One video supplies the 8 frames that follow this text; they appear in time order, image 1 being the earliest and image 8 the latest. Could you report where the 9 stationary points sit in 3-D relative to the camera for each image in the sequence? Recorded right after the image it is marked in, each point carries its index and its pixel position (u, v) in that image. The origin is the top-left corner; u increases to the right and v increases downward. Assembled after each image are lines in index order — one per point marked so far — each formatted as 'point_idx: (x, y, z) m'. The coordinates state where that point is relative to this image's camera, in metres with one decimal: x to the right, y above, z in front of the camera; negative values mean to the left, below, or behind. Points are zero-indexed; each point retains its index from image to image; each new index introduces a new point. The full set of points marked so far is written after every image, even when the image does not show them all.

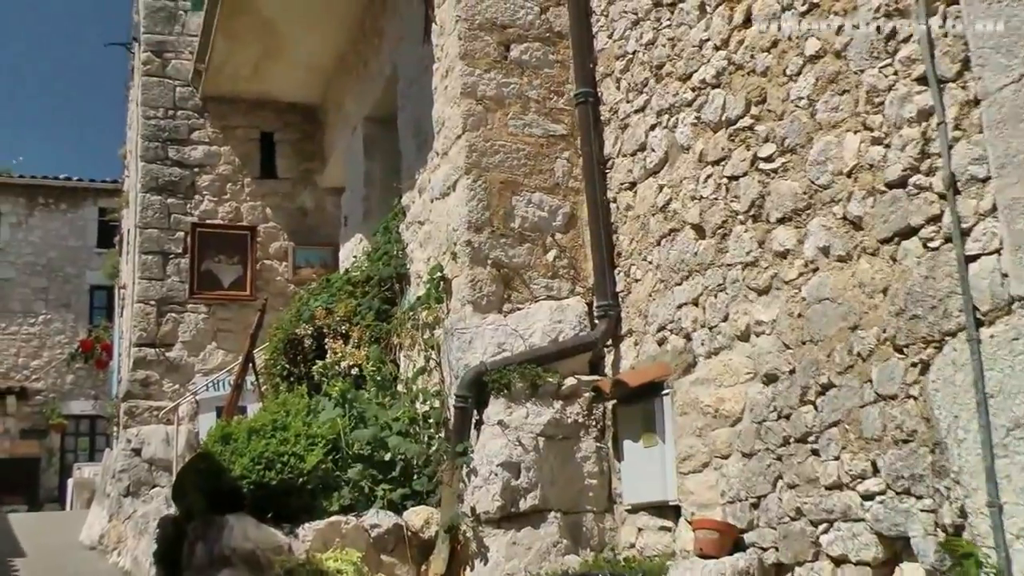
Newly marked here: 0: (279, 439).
0: (-0.8, -0.5, +5.3) m
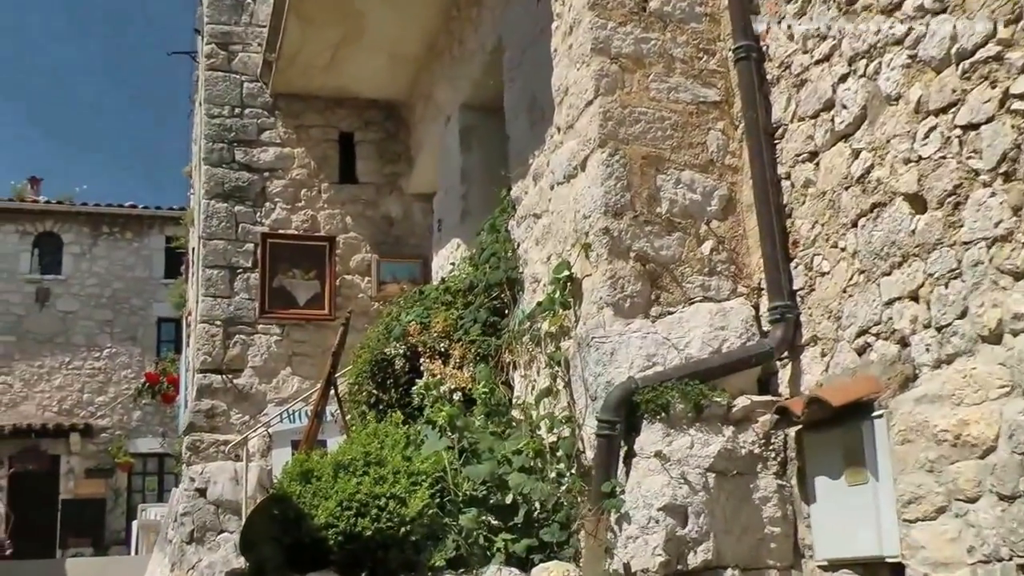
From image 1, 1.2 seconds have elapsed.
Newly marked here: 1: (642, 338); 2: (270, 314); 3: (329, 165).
0: (-0.4, -0.5, +4.2) m
1: (+0.3, -0.1, +4.1) m
2: (-1.1, -0.1, +7.2) m
3: (-0.9, +0.6, +7.8) m
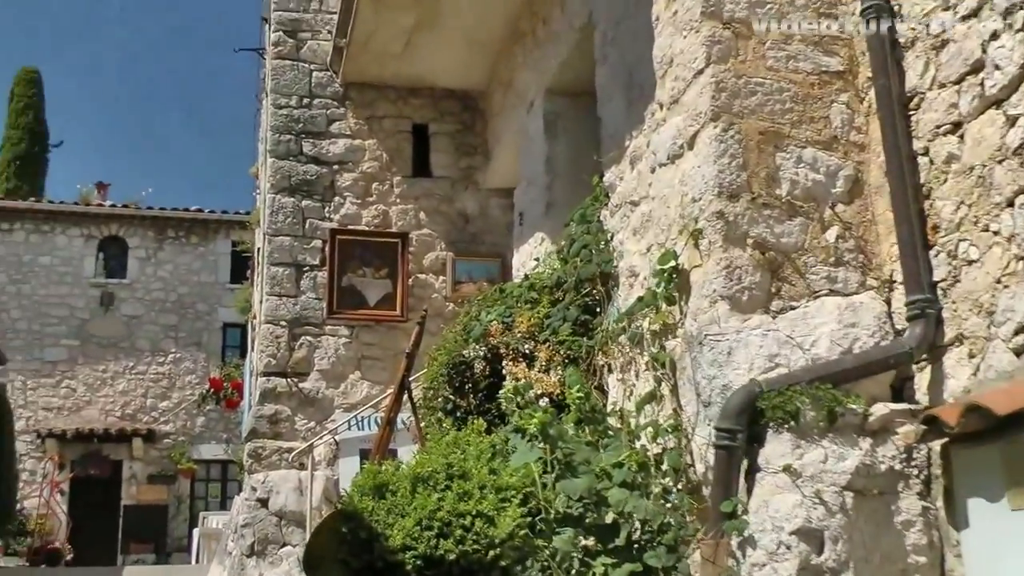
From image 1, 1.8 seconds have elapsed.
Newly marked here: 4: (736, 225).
0: (-0.1, -0.5, +3.8) m
1: (+0.6, -0.1, +3.6) m
2: (-0.8, -0.1, +6.8) m
3: (-0.5, +0.6, +7.3) m
4: (+0.5, +0.2, +3.7) m
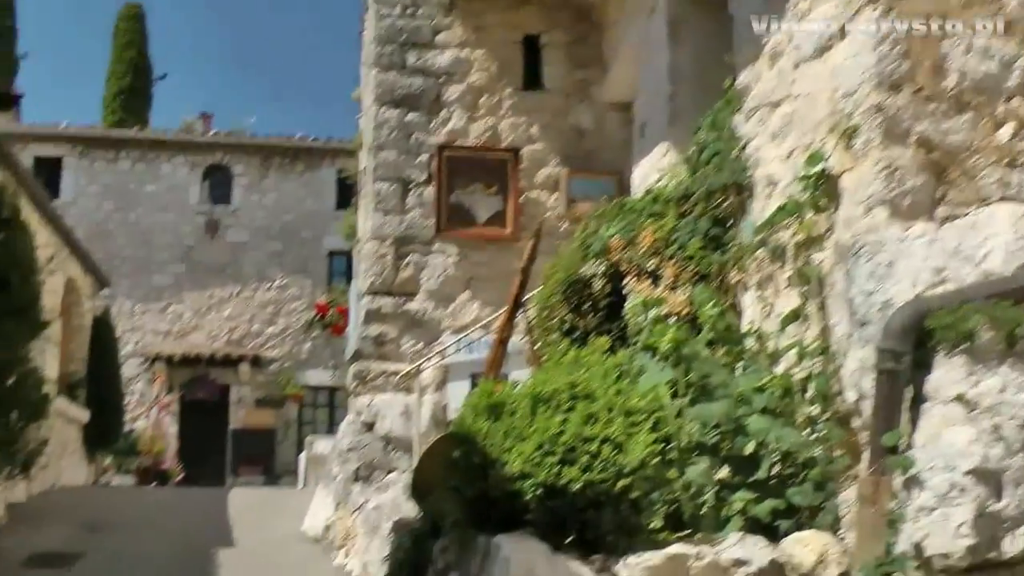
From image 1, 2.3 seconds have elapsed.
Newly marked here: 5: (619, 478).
0: (+0.1, -0.3, +3.4) m
1: (+0.8, +0.1, +3.1) m
2: (-0.3, +0.2, +6.5) m
3: (0.0, +1.0, +6.9) m
4: (+0.8, +0.4, +3.3) m
5: (+0.2, -0.4, +3.2) m
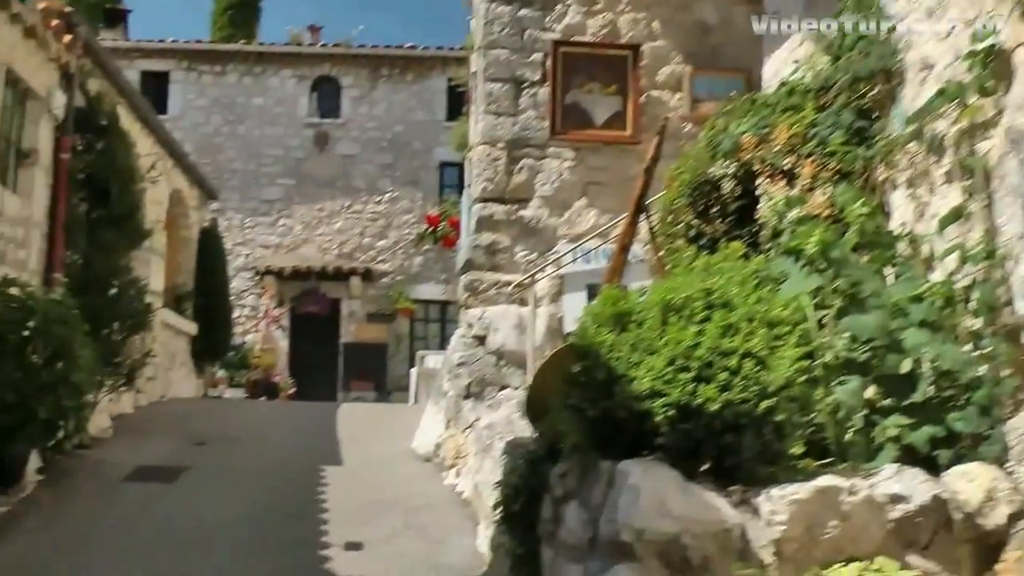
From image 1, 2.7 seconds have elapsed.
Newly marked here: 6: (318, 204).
0: (+0.4, -0.1, +3.0) m
1: (+1.1, +0.3, +2.7) m
2: (+0.2, +0.6, +6.1) m
3: (+0.5, +1.4, +6.5) m
4: (+1.1, +0.6, +2.9) m
5: (+0.4, -0.2, +2.9) m
6: (-1.9, +0.8, +15.4) m
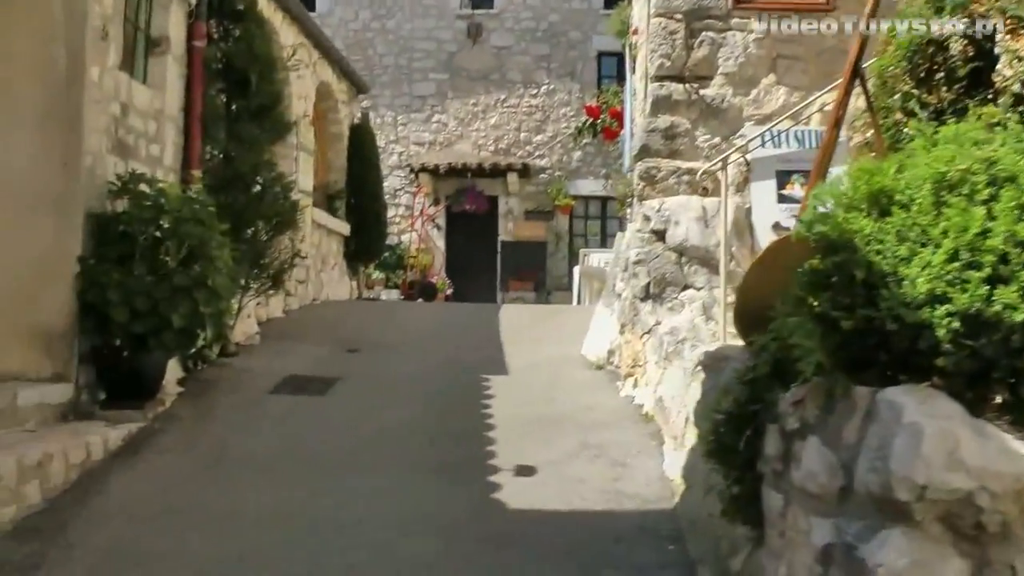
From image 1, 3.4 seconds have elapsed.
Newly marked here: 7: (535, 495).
0: (+0.7, +0.1, +2.4) m
1: (+1.4, +0.5, +2.0) m
2: (+0.8, +1.0, +5.4) m
3: (+1.1, +1.8, +5.7) m
4: (+1.4, +0.7, +2.1) m
5: (+0.8, 0.0, +2.2) m
6: (-0.4, +1.8, +14.9) m
7: (+0.1, -0.5, +3.6) m
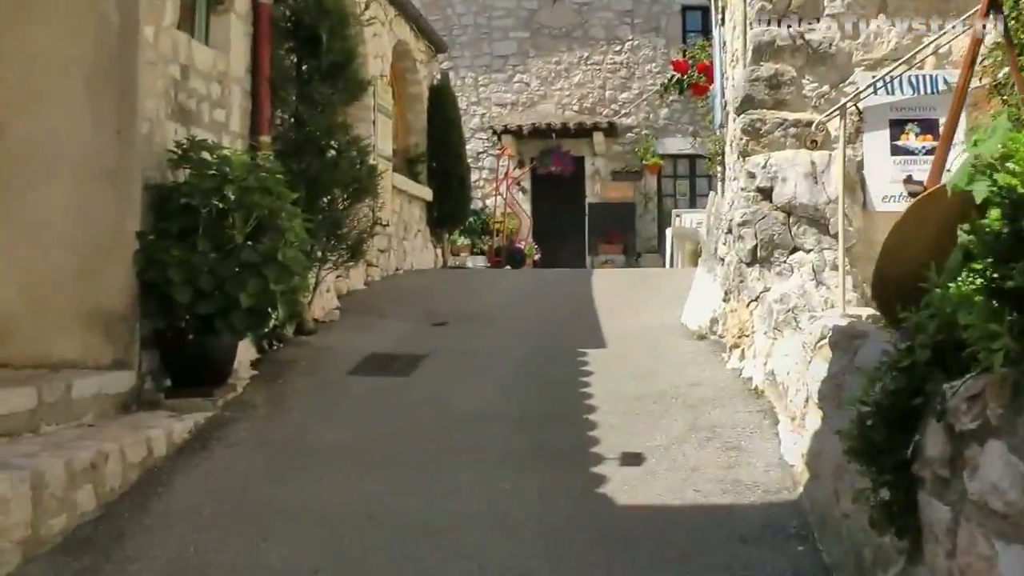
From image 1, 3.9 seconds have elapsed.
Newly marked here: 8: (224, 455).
0: (+0.8, +0.2, +2.0) m
1: (+1.5, +0.5, +1.5) m
2: (+1.1, +1.1, +4.9) m
3: (+1.4, +1.9, +5.2) m
4: (+1.5, +0.8, +1.6) m
5: (+0.9, 0.0, +1.8) m
6: (+0.4, +2.2, +14.5) m
7: (+0.3, -0.4, +3.2) m
8: (-0.7, -0.4, +3.6) m
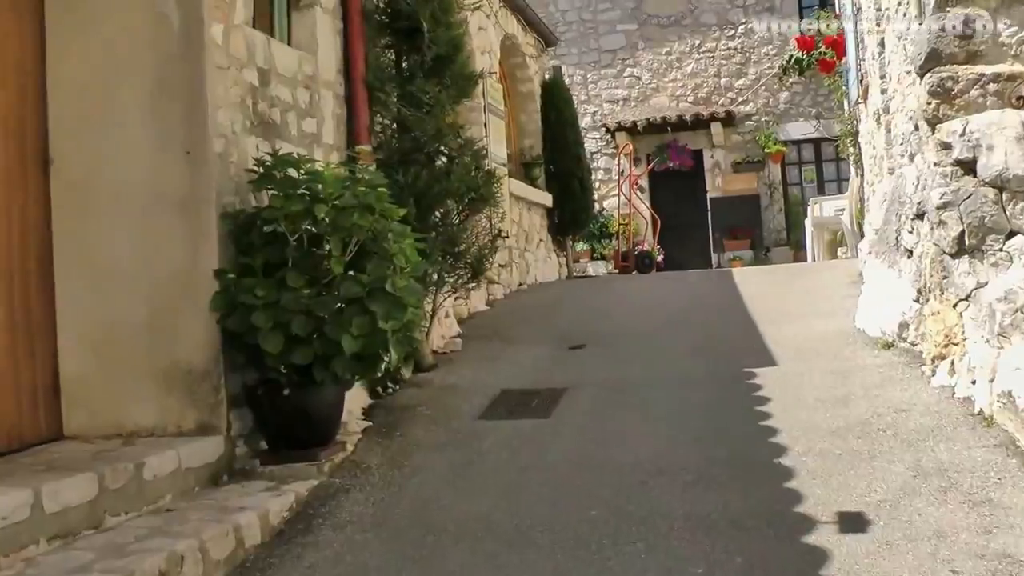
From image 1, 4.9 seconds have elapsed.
0: (+1.0, +0.2, +1.2) m
1: (+1.6, +0.6, +0.7) m
2: (+1.4, +1.1, +4.1) m
3: (+1.7, +2.0, +4.4) m
4: (+1.6, +0.8, +0.8) m
5: (+1.1, 0.0, +1.0) m
6: (+1.4, +2.1, +13.7) m
7: (+0.6, -0.4, +2.4) m
8: (-0.3, -0.5, +2.9) m
